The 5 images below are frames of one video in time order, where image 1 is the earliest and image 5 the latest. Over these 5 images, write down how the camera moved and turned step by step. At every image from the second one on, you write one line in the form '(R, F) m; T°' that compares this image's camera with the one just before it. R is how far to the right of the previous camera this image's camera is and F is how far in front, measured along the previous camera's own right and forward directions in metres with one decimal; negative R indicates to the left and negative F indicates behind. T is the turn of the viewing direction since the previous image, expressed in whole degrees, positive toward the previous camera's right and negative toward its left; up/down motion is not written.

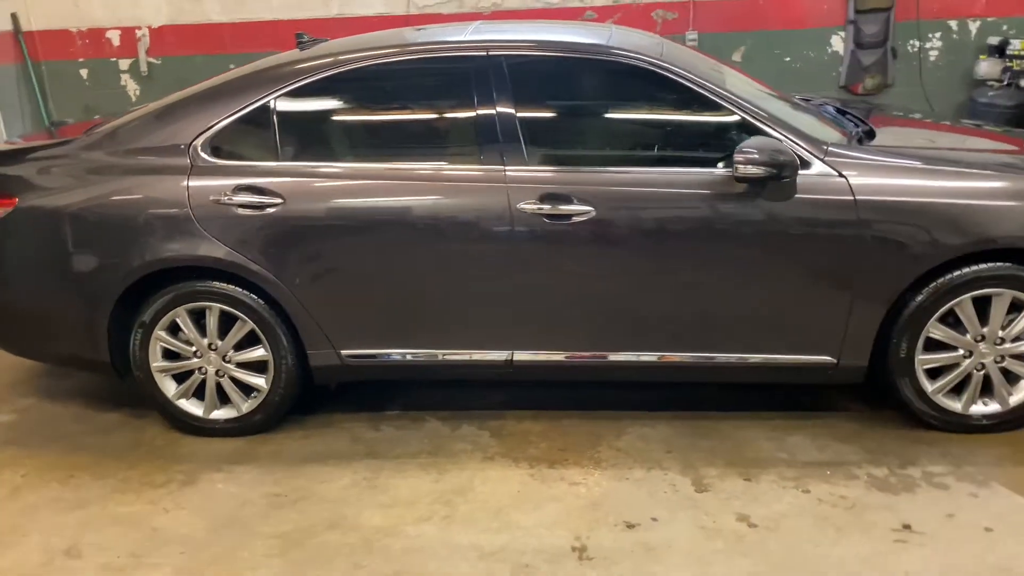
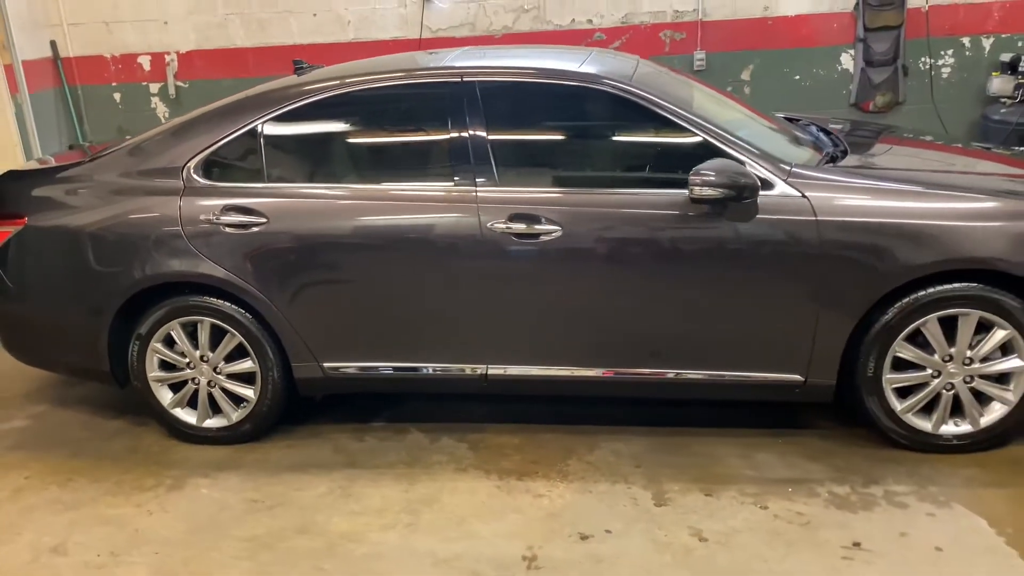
(+0.3, -0.1) m; -3°
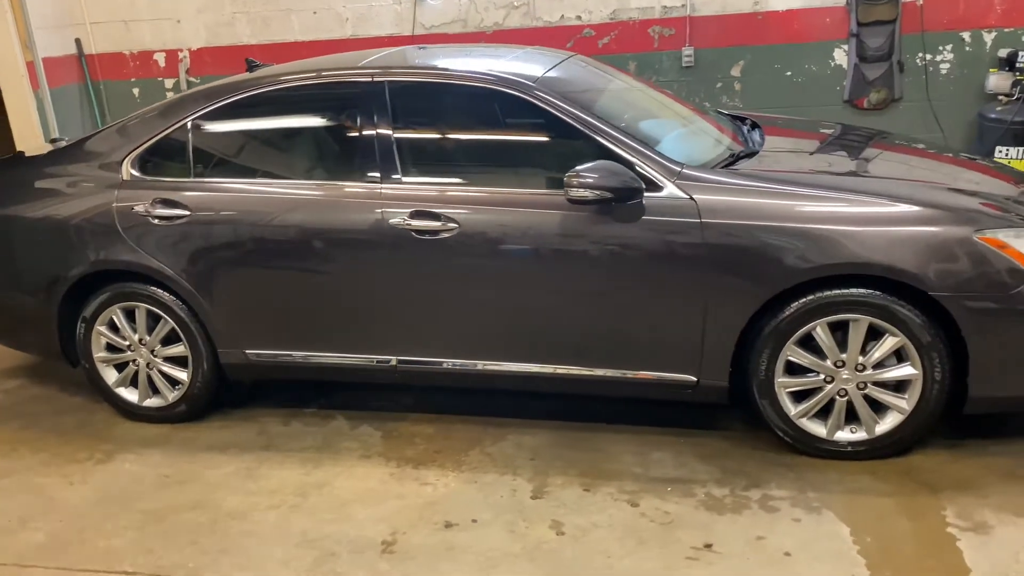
(+0.7, -0.1) m; -5°
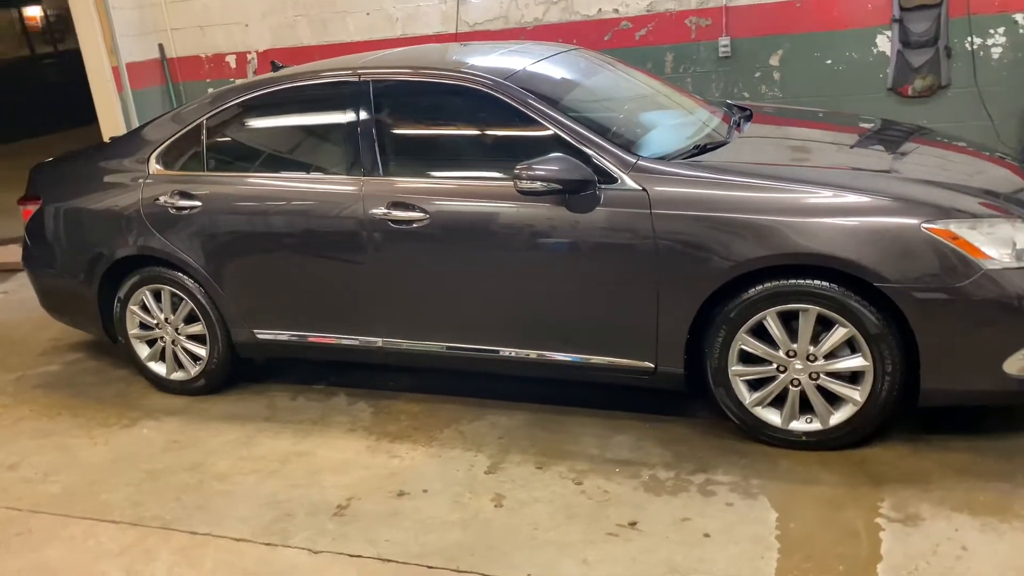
(+0.6, -0.1) m; -8°
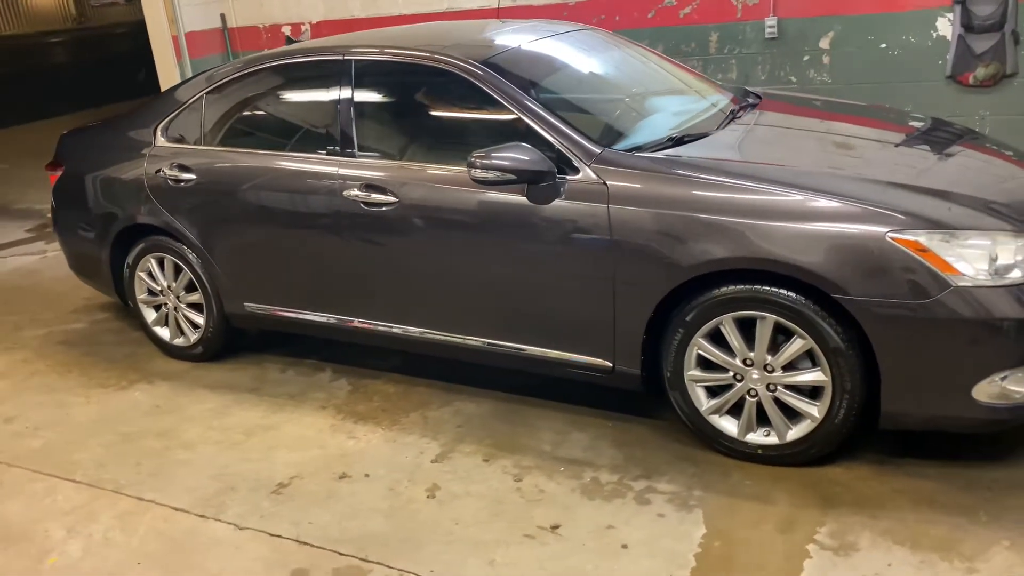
(+0.5, +0.1) m; -7°
